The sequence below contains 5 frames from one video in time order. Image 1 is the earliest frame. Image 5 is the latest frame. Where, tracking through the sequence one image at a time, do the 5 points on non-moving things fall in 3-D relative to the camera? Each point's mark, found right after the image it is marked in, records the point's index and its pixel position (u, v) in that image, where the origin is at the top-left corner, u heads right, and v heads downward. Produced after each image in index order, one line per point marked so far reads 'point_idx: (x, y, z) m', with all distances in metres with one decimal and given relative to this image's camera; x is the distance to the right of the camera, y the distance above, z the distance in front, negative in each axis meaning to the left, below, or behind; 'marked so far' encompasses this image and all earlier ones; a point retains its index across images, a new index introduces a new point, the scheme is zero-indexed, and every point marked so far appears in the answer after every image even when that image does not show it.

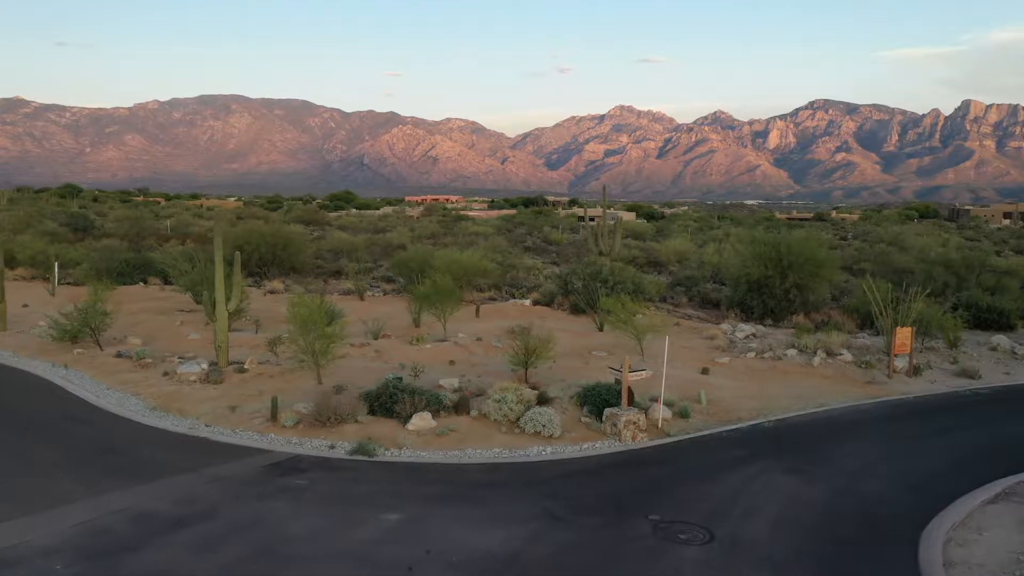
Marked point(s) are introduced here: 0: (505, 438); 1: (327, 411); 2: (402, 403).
0: (-0.1, -2.1, +11.5) m
1: (-2.7, -1.8, +11.7) m
2: (-1.6, -1.7, +12.0) m
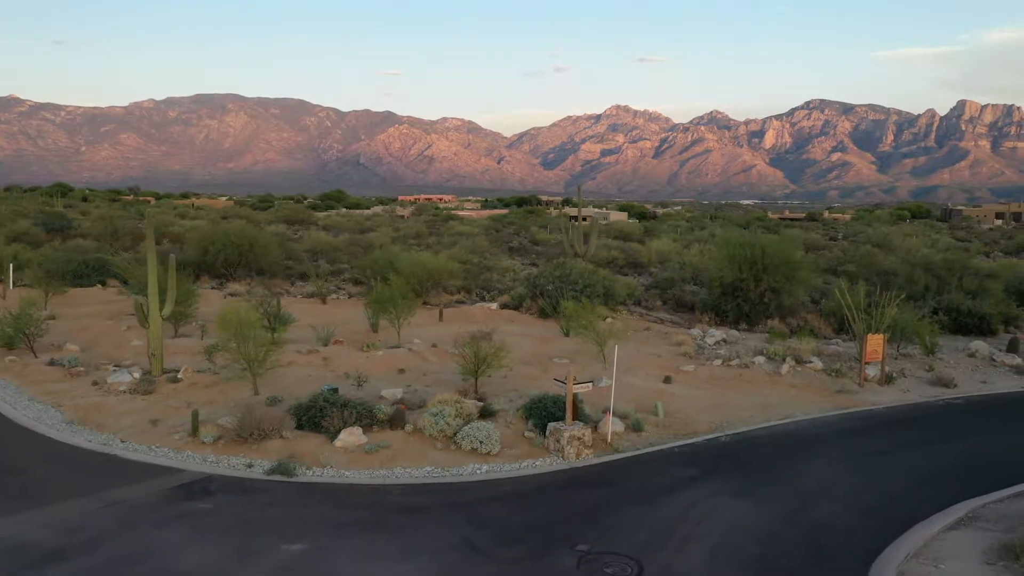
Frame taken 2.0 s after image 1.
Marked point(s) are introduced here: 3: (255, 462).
0: (-1.0, -2.2, +10.8) m
1: (-3.6, -1.9, +11.0) m
2: (-2.5, -1.8, +11.2) m
3: (-3.3, -2.2, +10.3) m
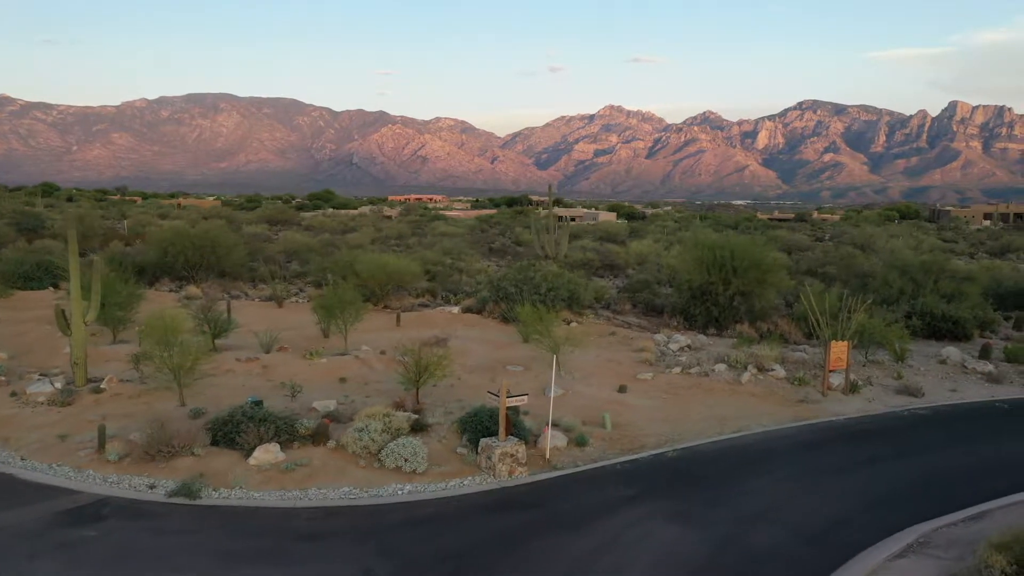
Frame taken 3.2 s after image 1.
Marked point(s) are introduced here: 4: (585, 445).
0: (-1.9, -2.3, +10.1) m
1: (-4.5, -2.0, +10.3) m
2: (-3.4, -1.9, +10.5) m
3: (-4.2, -2.3, +9.6) m
4: (+1.0, -2.2, +11.6) m
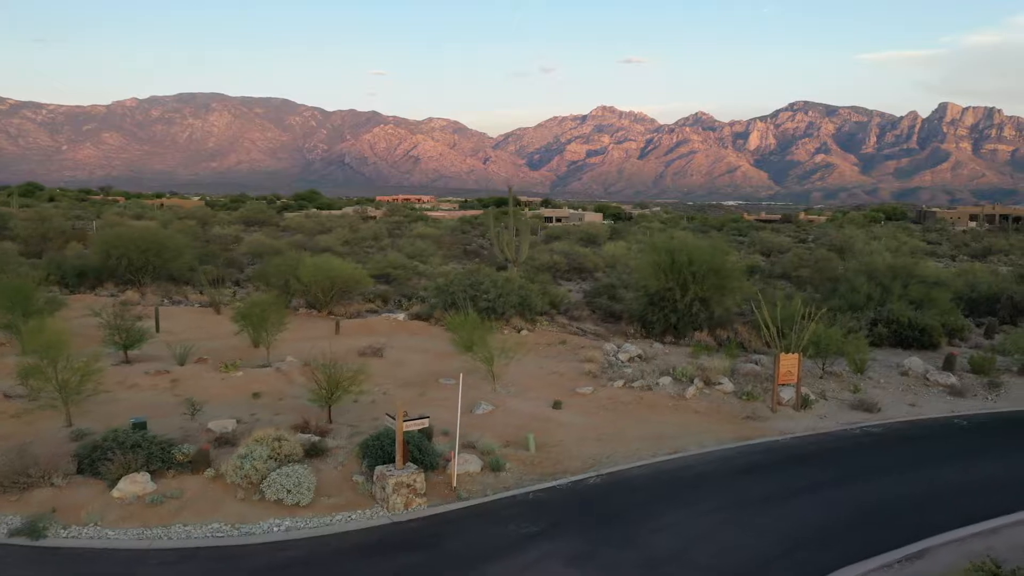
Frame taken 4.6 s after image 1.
0: (-3.1, -2.5, +9.0) m
1: (-5.7, -2.1, +9.2) m
2: (-4.6, -2.0, +9.5) m
3: (-5.4, -2.4, +8.6) m
4: (-0.2, -2.4, +10.6) m
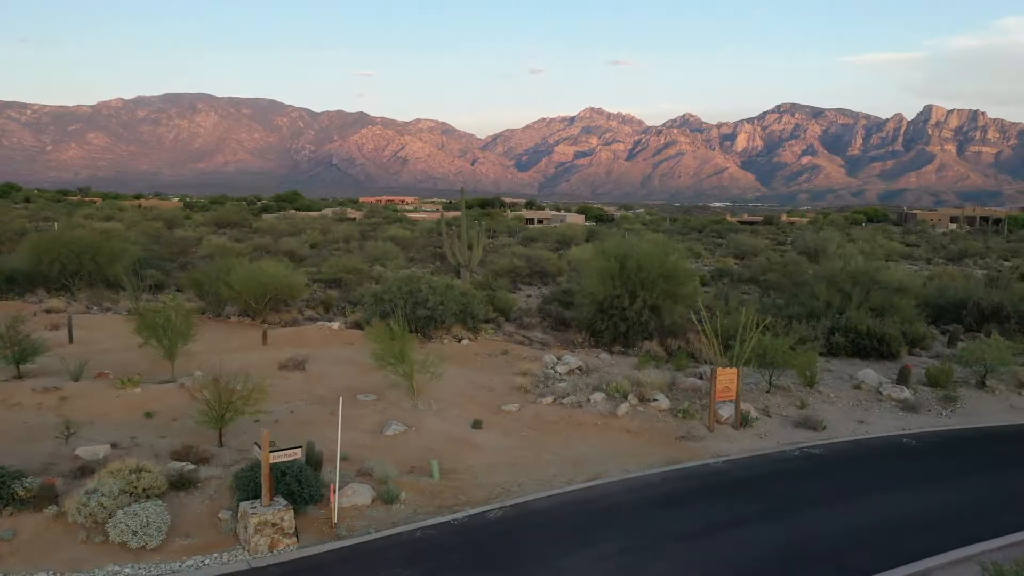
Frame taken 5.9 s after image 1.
0: (-4.3, -2.6, +8.0) m
1: (-6.9, -2.2, +8.1) m
2: (-5.9, -2.2, +8.4) m
3: (-6.6, -2.6, +7.5) m
4: (-1.4, -2.5, +9.6) m
